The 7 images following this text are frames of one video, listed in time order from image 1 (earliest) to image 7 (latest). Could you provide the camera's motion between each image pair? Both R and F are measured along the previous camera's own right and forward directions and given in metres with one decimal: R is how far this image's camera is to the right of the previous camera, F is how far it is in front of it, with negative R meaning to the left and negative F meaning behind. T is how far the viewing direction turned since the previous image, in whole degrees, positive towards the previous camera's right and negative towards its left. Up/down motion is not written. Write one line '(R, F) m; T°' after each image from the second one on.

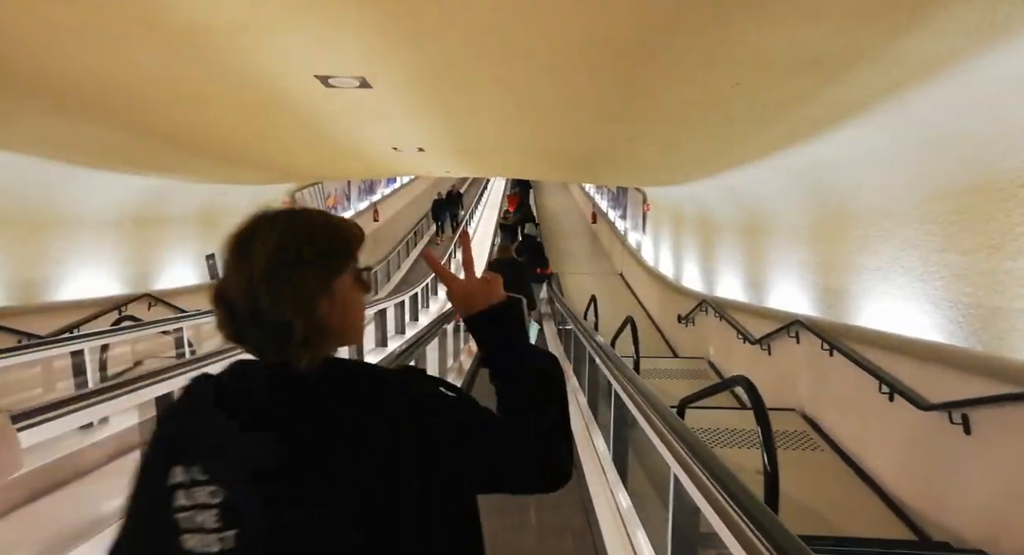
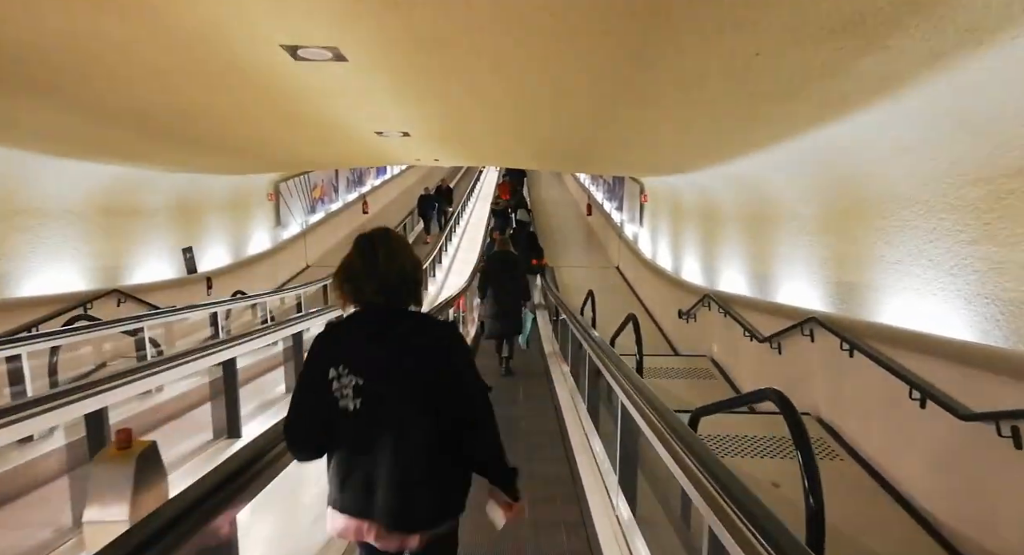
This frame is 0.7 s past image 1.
(0.0, +0.3) m; +1°
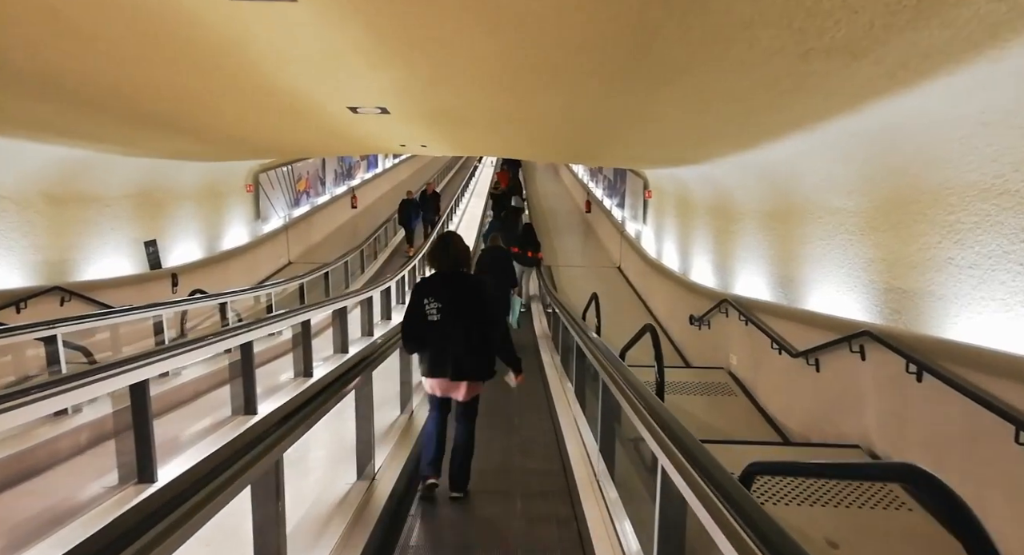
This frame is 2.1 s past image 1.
(0.0, +0.5) m; 0°
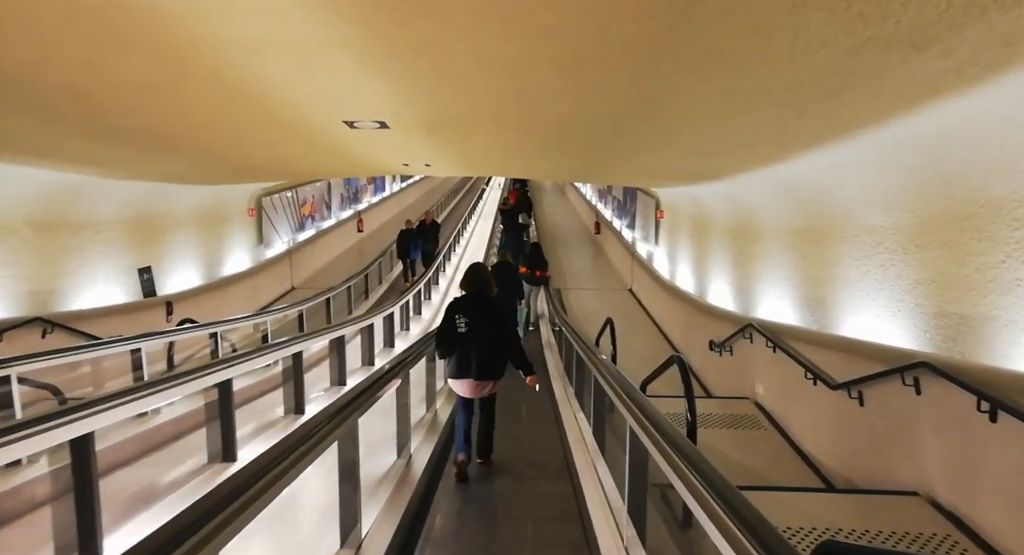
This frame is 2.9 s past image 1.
(0.0, +0.3) m; -1°
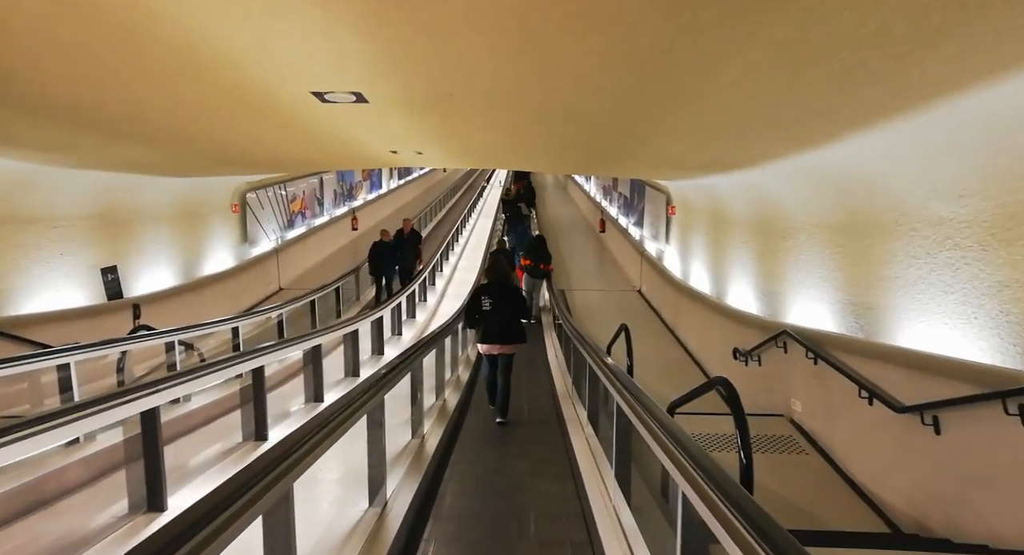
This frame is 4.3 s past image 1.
(0.0, +0.5) m; 0°
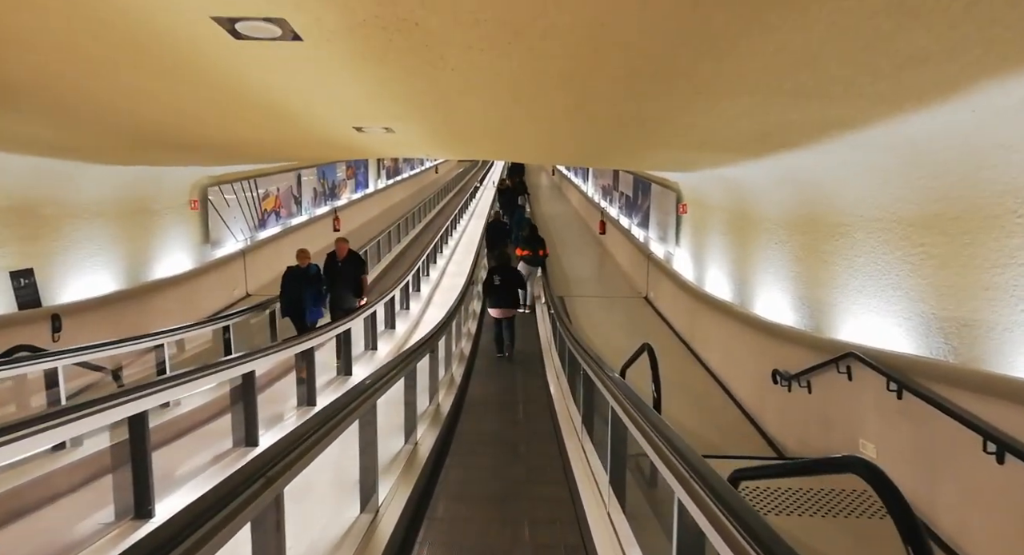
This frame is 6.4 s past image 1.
(0.0, +0.8) m; +1°
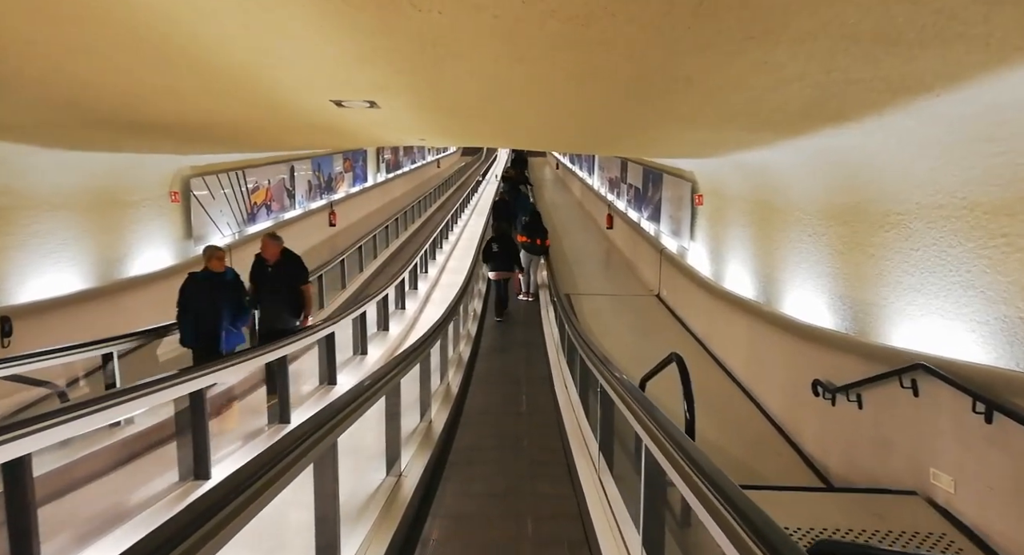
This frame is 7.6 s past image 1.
(0.0, +0.5) m; 0°
